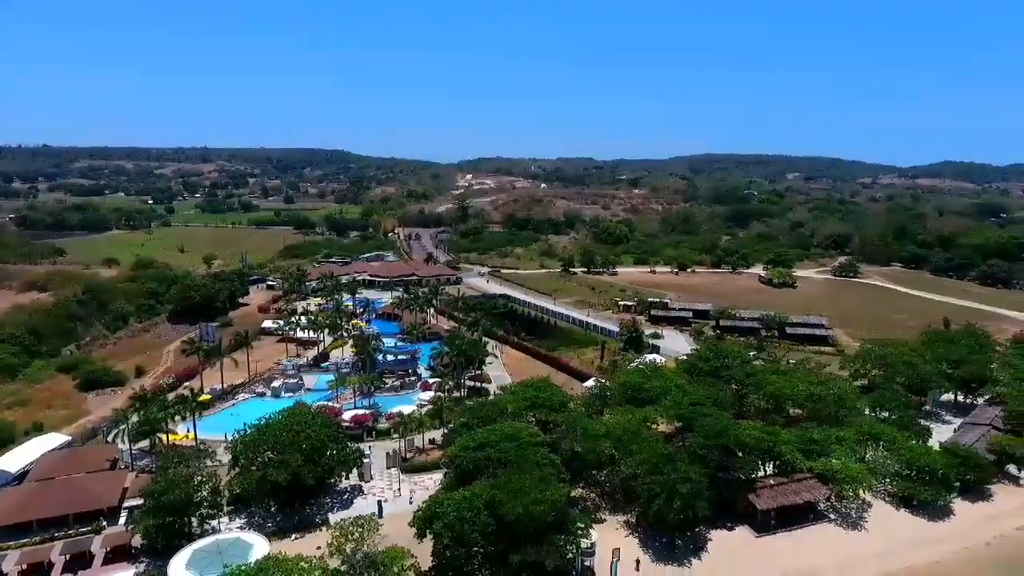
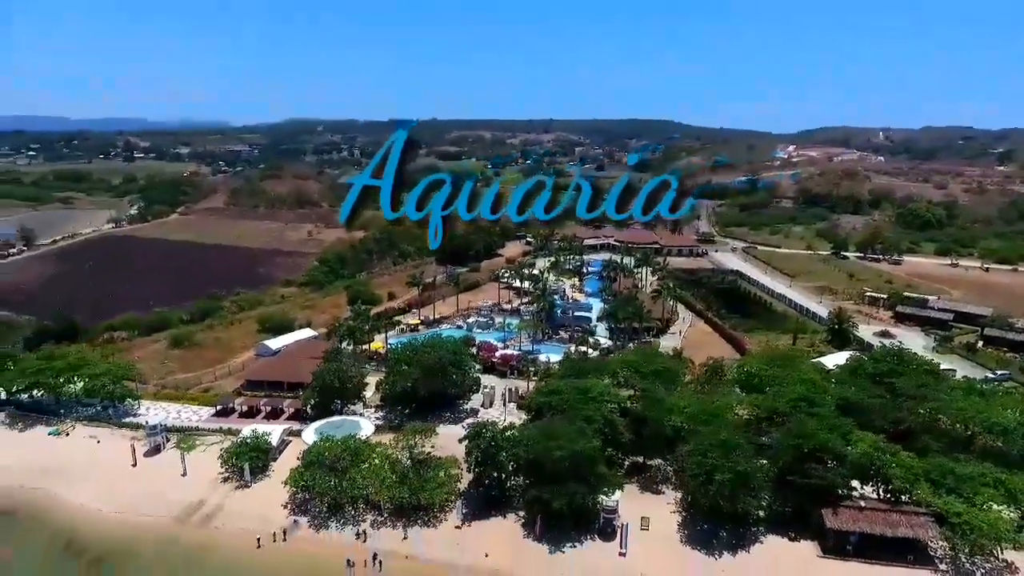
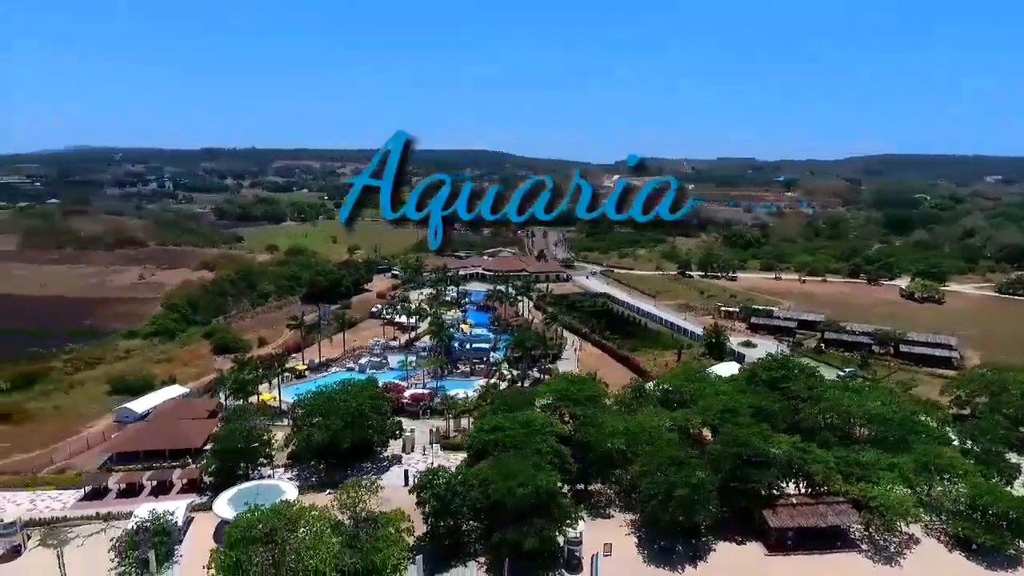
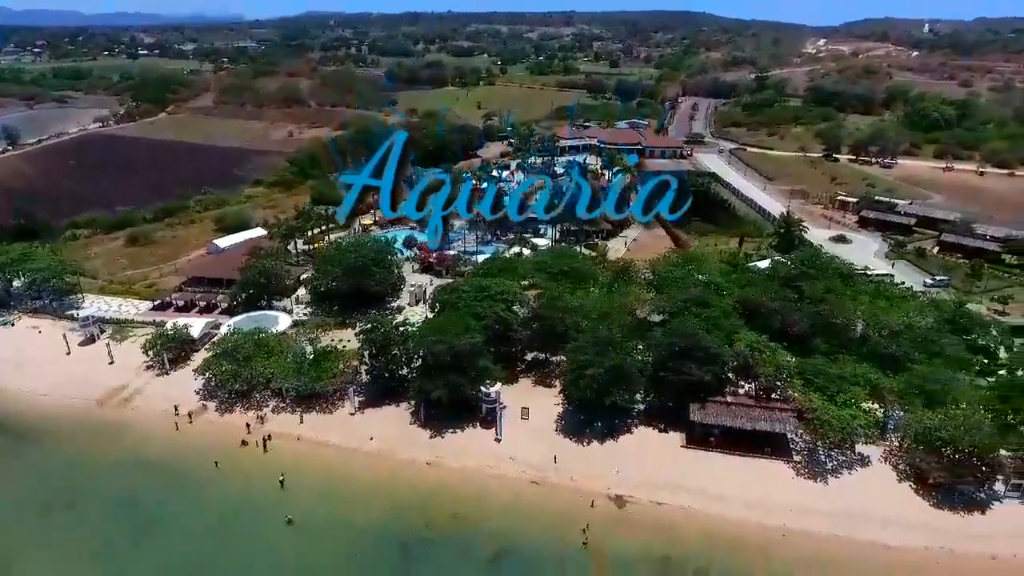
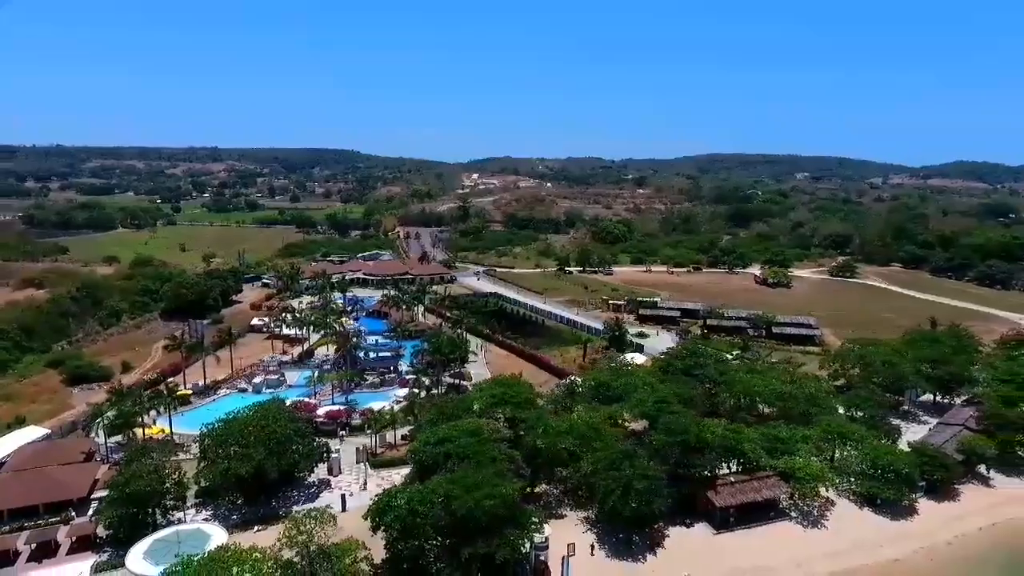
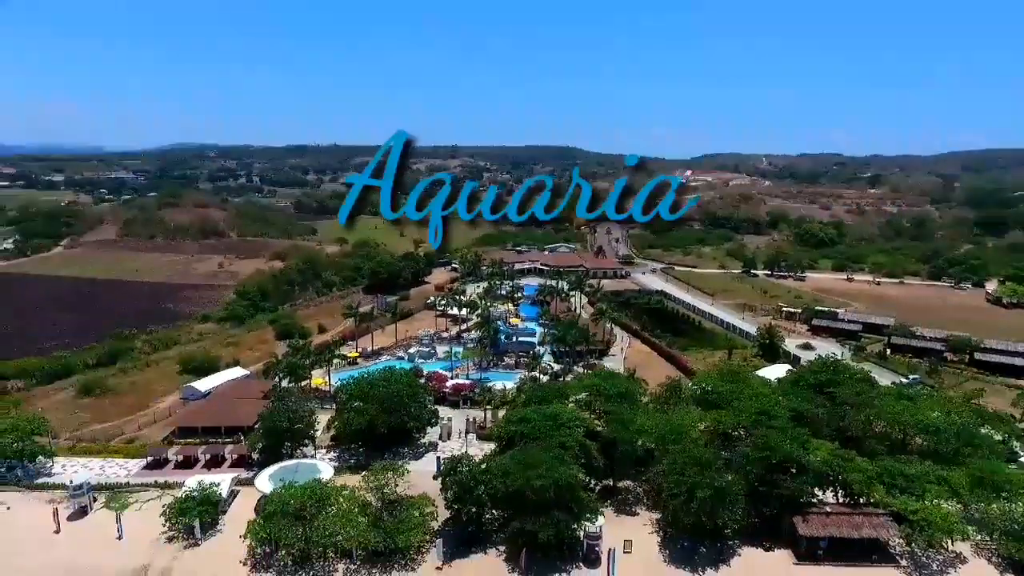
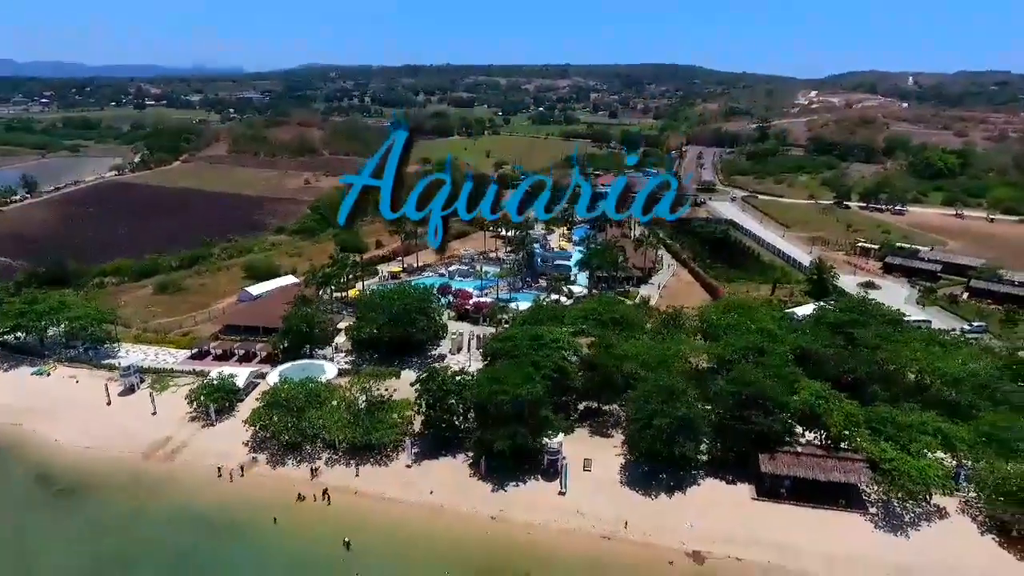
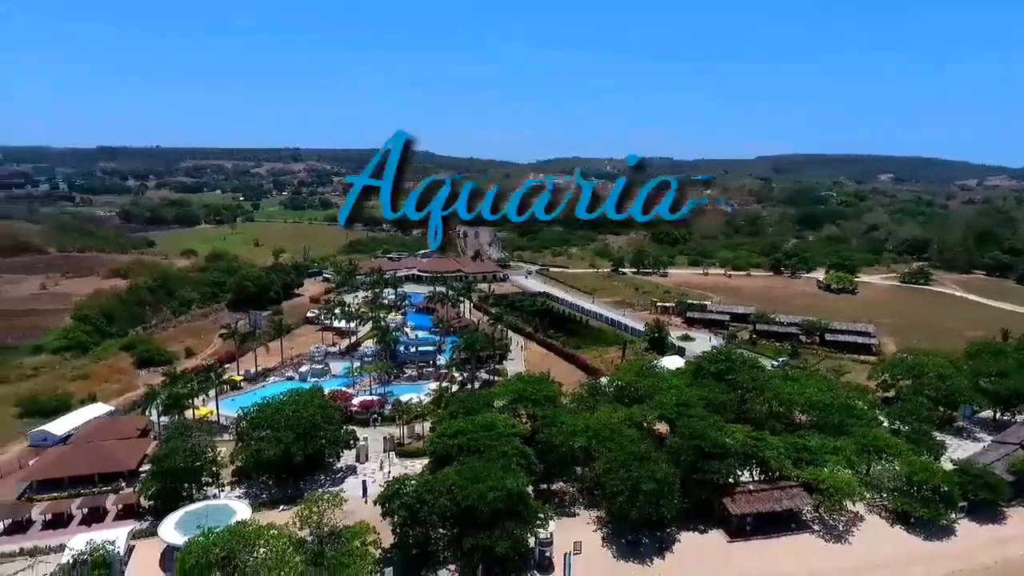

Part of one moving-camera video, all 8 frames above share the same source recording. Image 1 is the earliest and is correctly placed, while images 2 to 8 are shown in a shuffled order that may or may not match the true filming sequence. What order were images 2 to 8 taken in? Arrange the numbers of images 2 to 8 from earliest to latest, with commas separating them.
5, 8, 3, 6, 2, 7, 4
